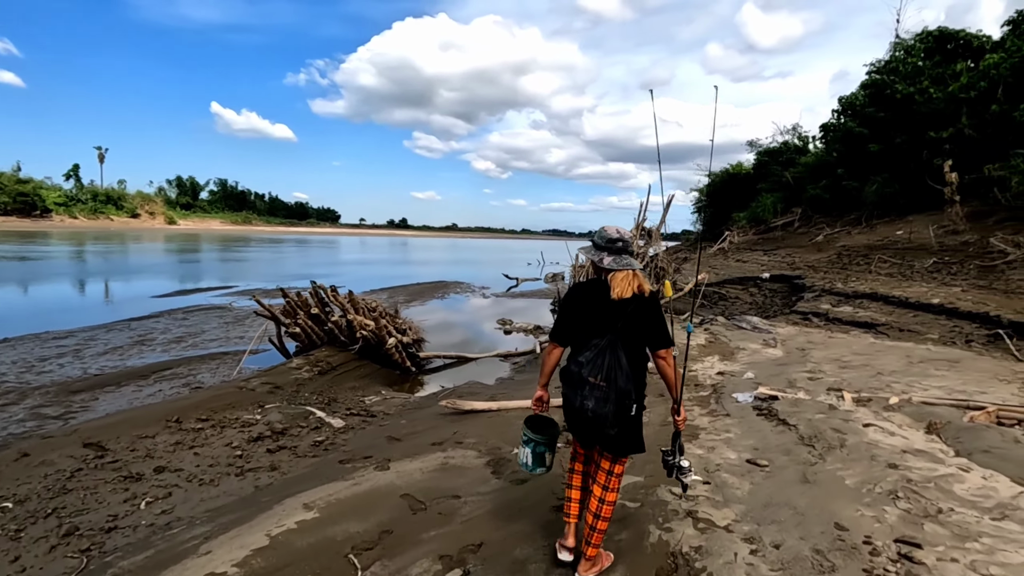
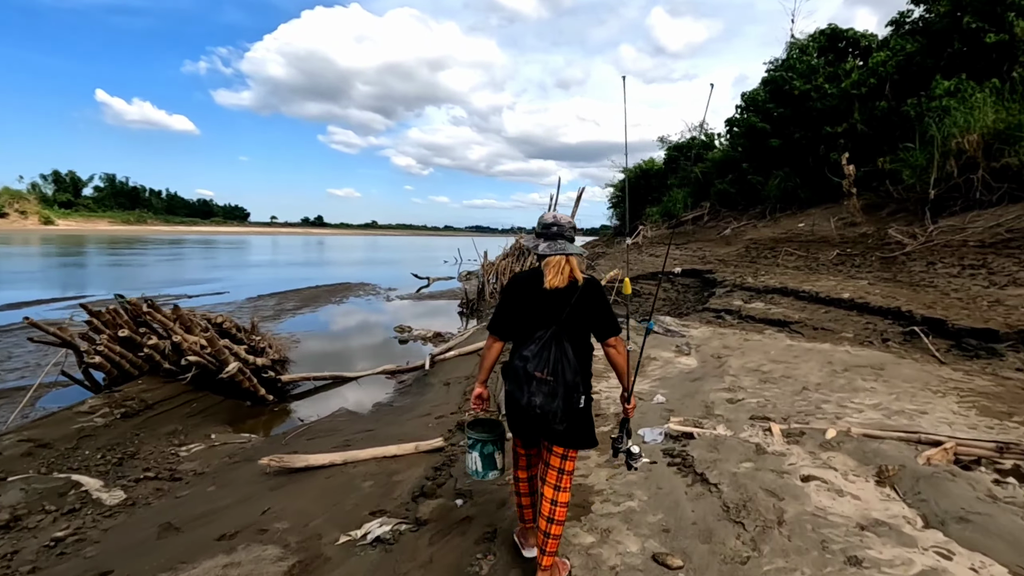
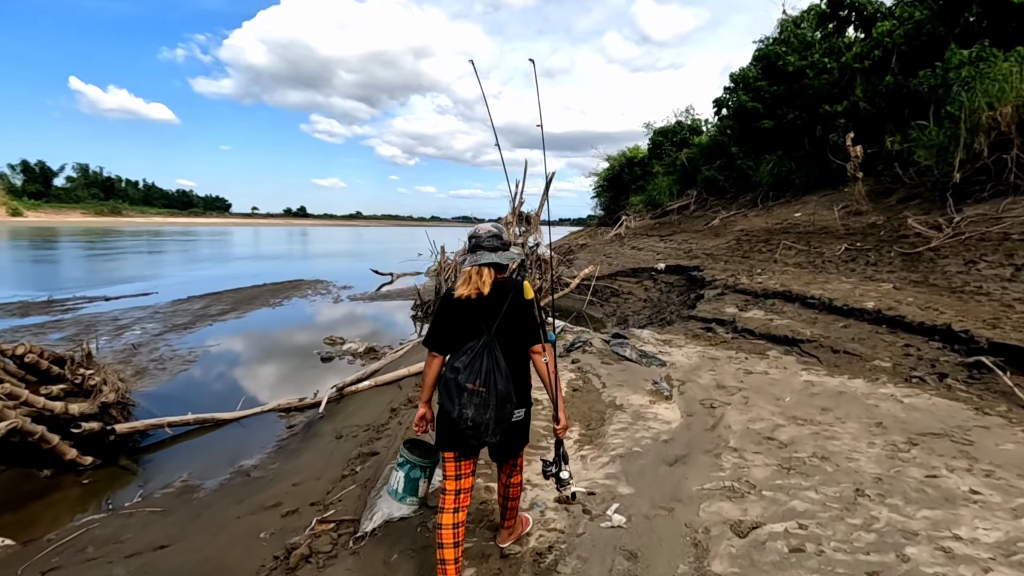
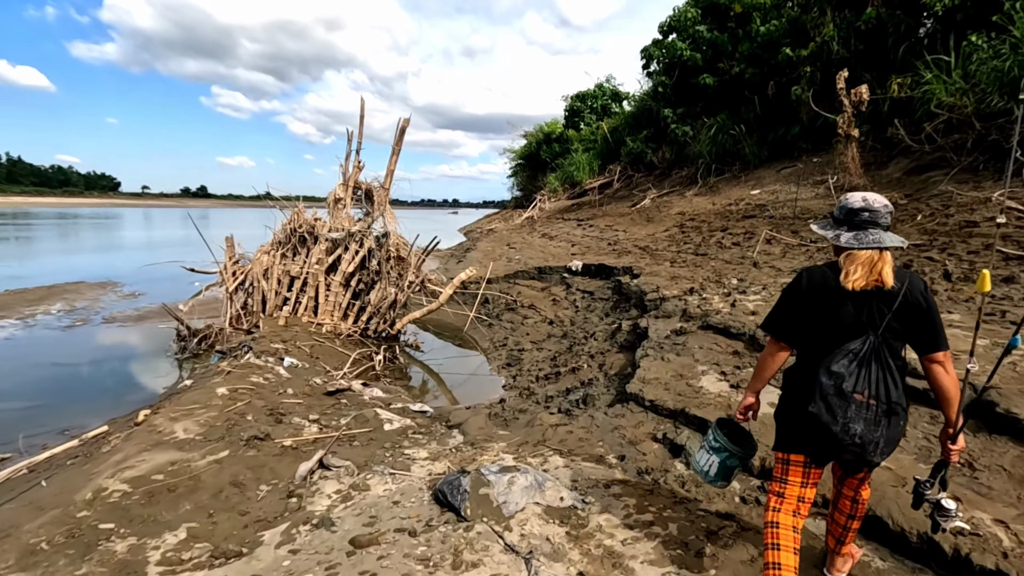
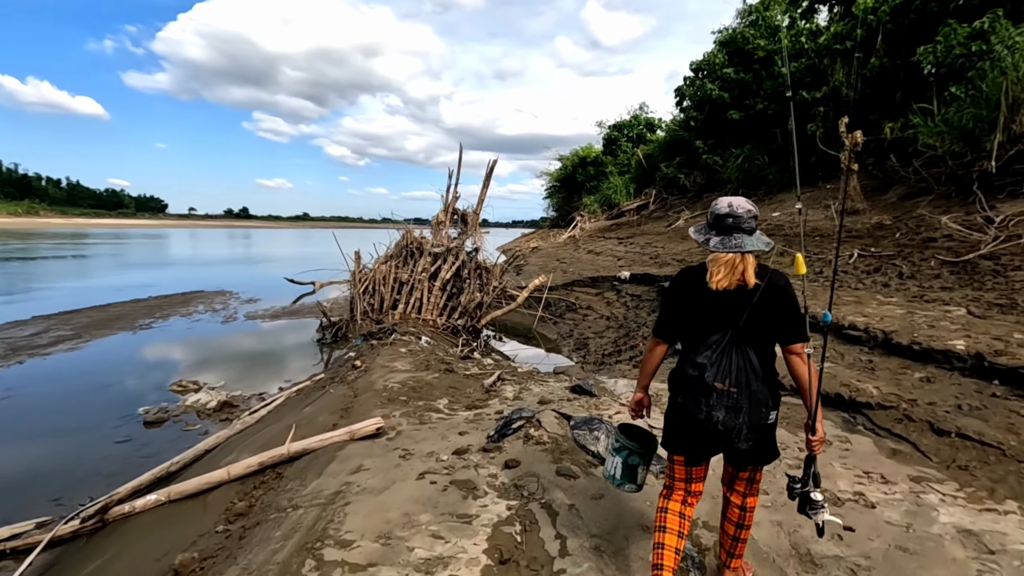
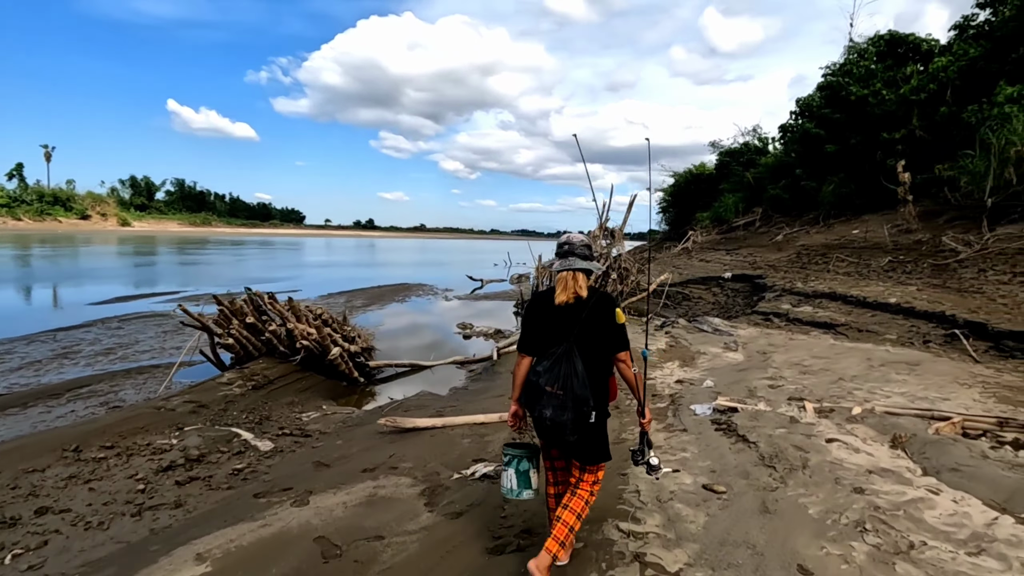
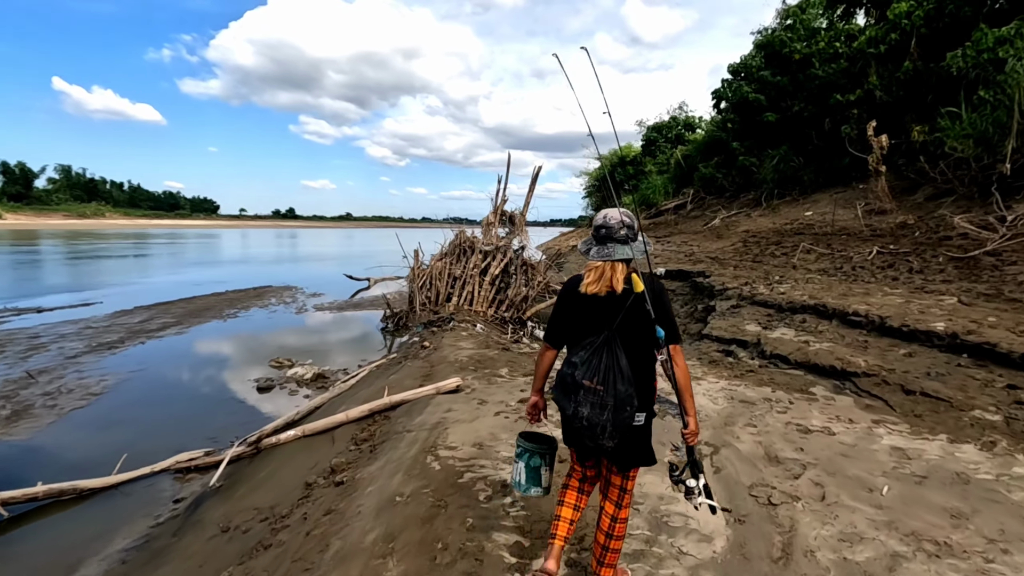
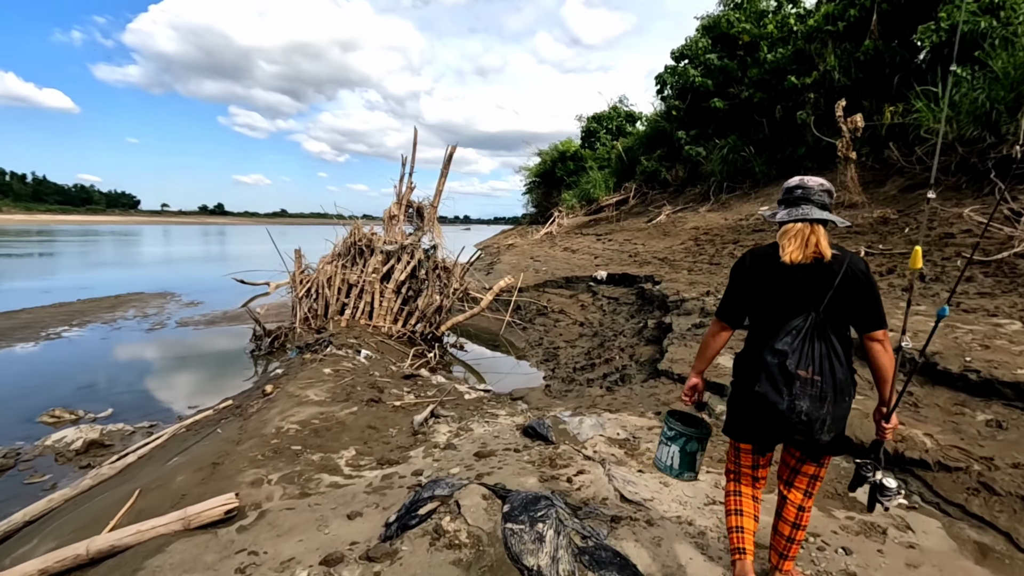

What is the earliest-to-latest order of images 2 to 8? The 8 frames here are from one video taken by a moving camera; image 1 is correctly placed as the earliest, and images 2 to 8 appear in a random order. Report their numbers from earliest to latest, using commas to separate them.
6, 2, 3, 7, 5, 8, 4
